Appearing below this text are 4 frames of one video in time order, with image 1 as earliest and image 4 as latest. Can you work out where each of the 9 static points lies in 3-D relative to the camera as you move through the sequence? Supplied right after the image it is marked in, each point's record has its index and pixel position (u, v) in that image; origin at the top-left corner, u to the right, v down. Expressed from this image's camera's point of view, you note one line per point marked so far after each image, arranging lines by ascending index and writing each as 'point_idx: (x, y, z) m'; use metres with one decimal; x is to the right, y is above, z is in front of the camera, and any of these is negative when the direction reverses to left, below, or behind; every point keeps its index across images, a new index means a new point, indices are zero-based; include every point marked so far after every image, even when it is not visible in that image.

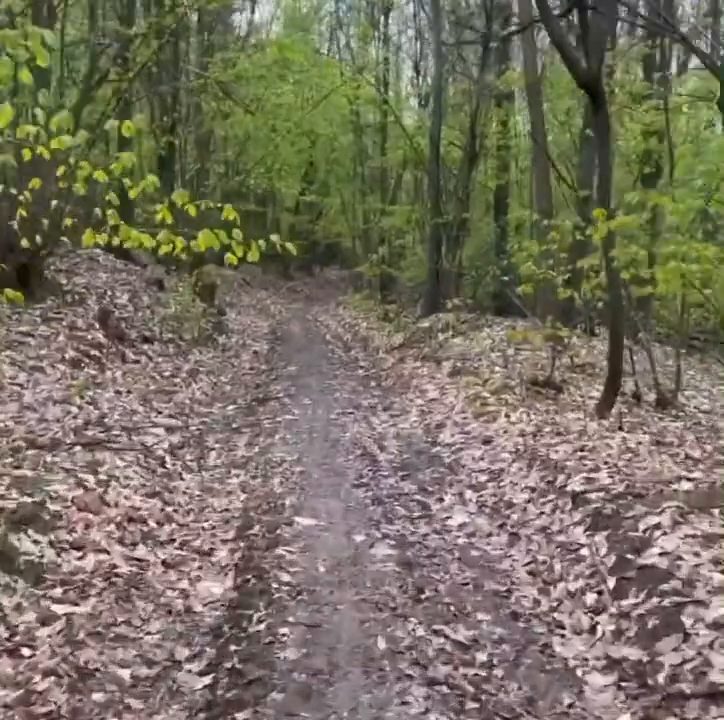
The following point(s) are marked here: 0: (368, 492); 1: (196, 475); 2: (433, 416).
0: (0.0, -0.9, +8.9) m
1: (-1.3, -0.9, +9.7) m
2: (+0.7, -0.5, +12.3) m
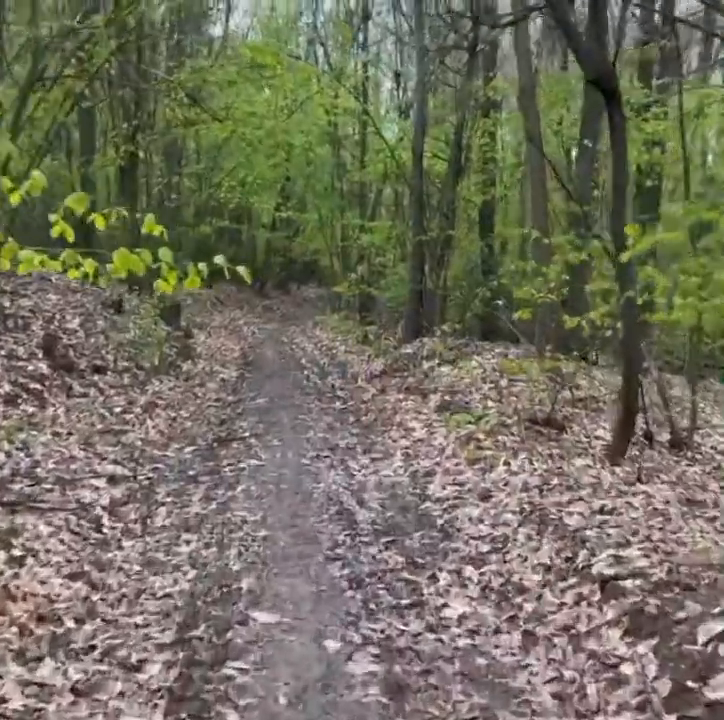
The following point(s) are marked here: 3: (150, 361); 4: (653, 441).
0: (-0.1, -1.2, +7.3) m
1: (-1.5, -1.2, +8.1) m
2: (+0.5, -0.9, +10.8) m
3: (-2.7, 0.0, +15.6) m
4: (+2.7, -0.8, +11.7) m
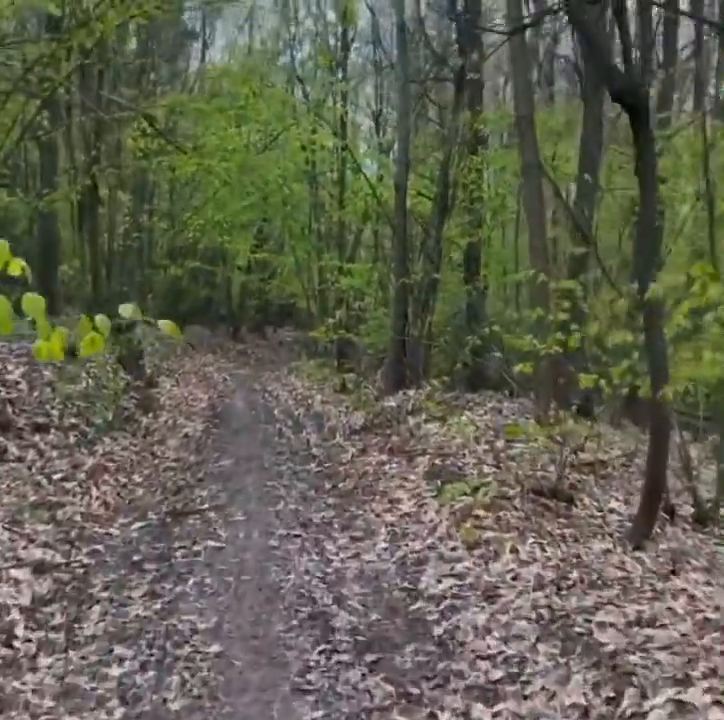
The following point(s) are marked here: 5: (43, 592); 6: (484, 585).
0: (-0.2, -1.6, +5.6) m
1: (-1.6, -1.6, +6.4) m
2: (+0.3, -1.3, +9.1) m
3: (-2.9, -0.6, +13.9) m
4: (+2.6, -1.3, +10.1) m
5: (-2.0, -1.4, +7.6) m
6: (+0.8, -1.4, +7.6) m
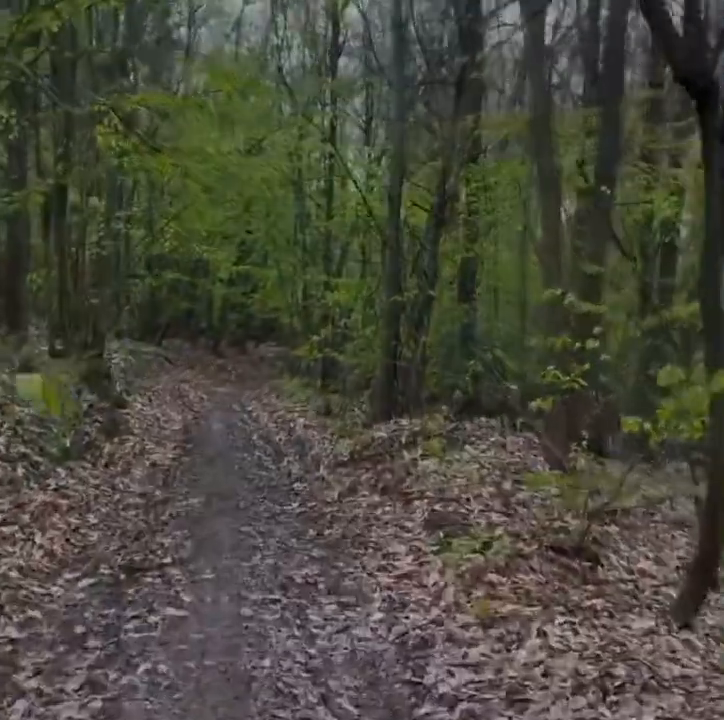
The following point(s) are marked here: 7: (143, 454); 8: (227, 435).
0: (-0.2, -1.7, +4.1) m
1: (-1.6, -1.7, +4.8) m
2: (+0.3, -1.5, +7.6) m
3: (-3.0, -0.9, +12.4) m
4: (+2.5, -1.5, +8.6) m
5: (-2.0, -1.6, +6.0) m
6: (+0.7, -1.6, +6.0) m
7: (-2.6, -1.1, +14.6) m
8: (-2.0, -1.1, +18.2) m
